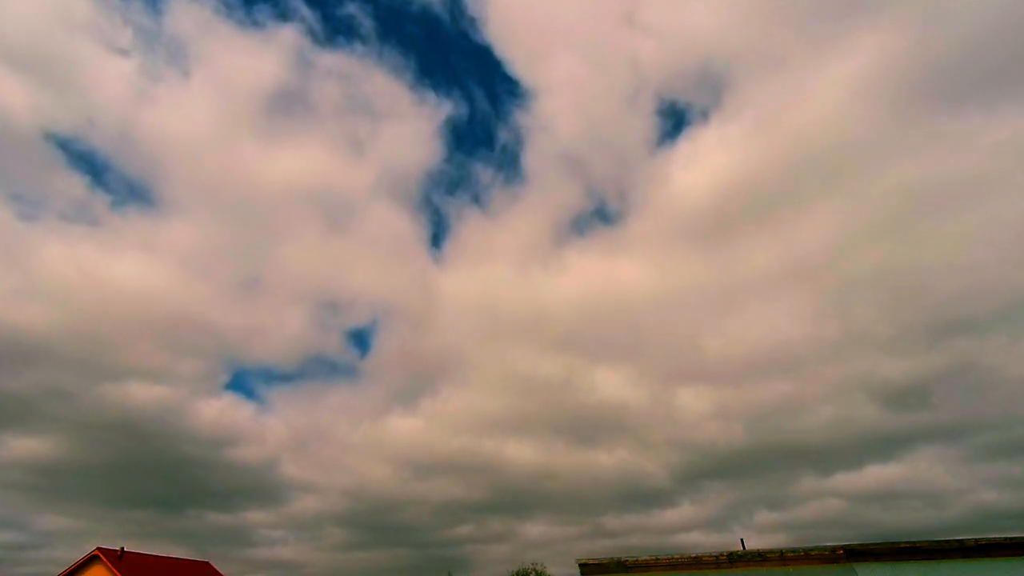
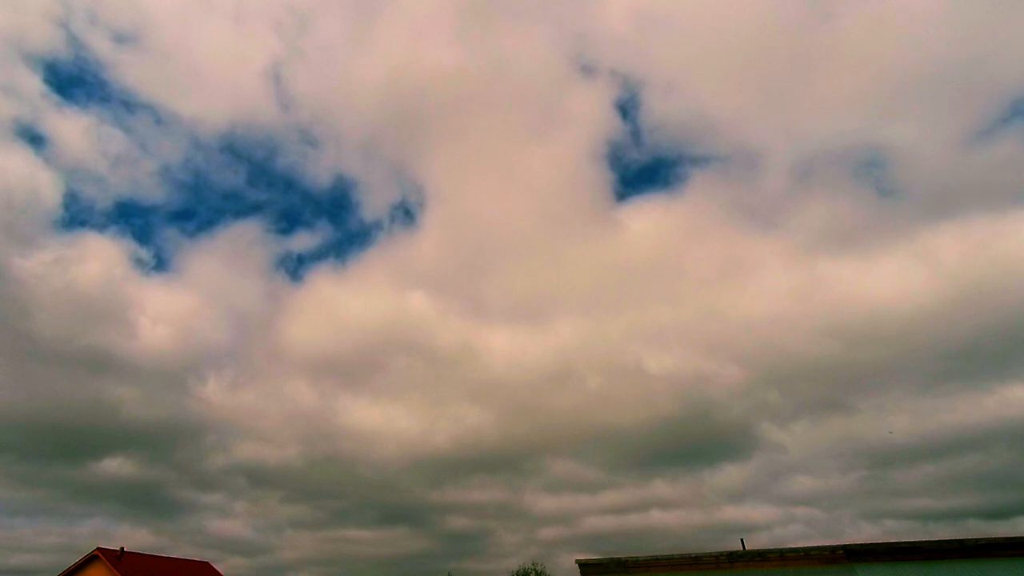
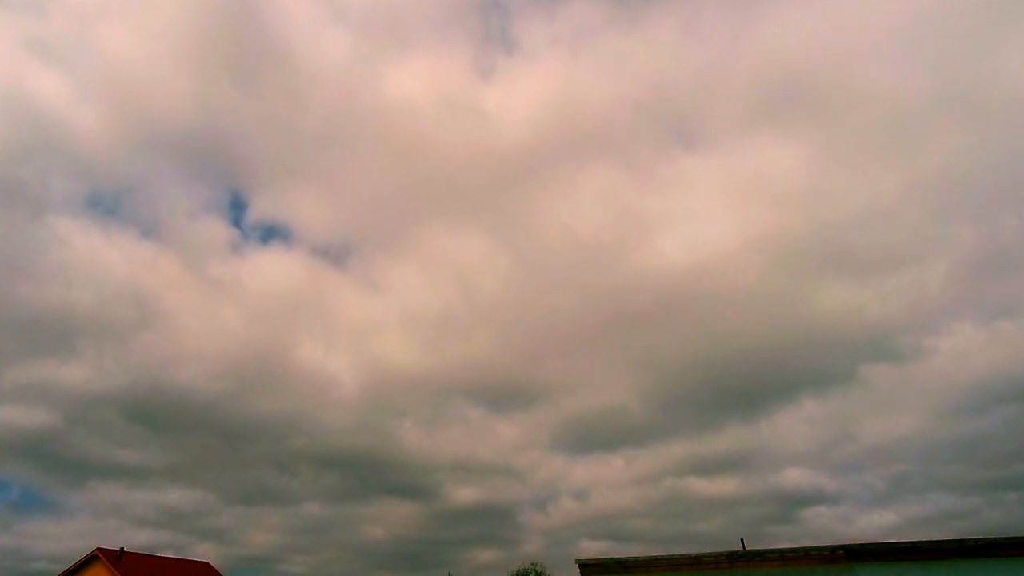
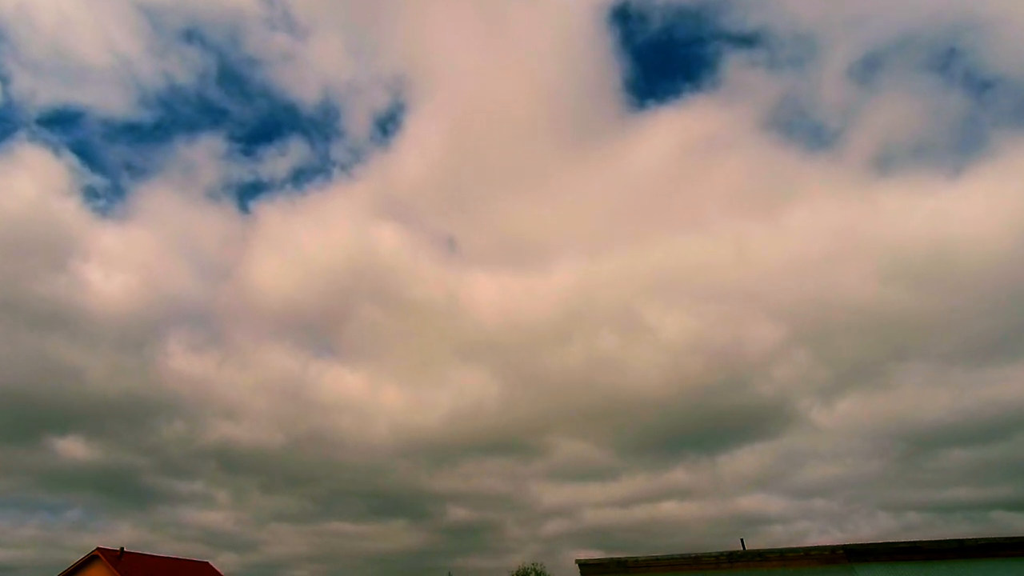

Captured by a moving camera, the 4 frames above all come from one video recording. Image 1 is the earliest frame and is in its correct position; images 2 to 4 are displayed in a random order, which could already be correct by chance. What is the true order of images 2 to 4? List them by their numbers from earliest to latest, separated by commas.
2, 4, 3
